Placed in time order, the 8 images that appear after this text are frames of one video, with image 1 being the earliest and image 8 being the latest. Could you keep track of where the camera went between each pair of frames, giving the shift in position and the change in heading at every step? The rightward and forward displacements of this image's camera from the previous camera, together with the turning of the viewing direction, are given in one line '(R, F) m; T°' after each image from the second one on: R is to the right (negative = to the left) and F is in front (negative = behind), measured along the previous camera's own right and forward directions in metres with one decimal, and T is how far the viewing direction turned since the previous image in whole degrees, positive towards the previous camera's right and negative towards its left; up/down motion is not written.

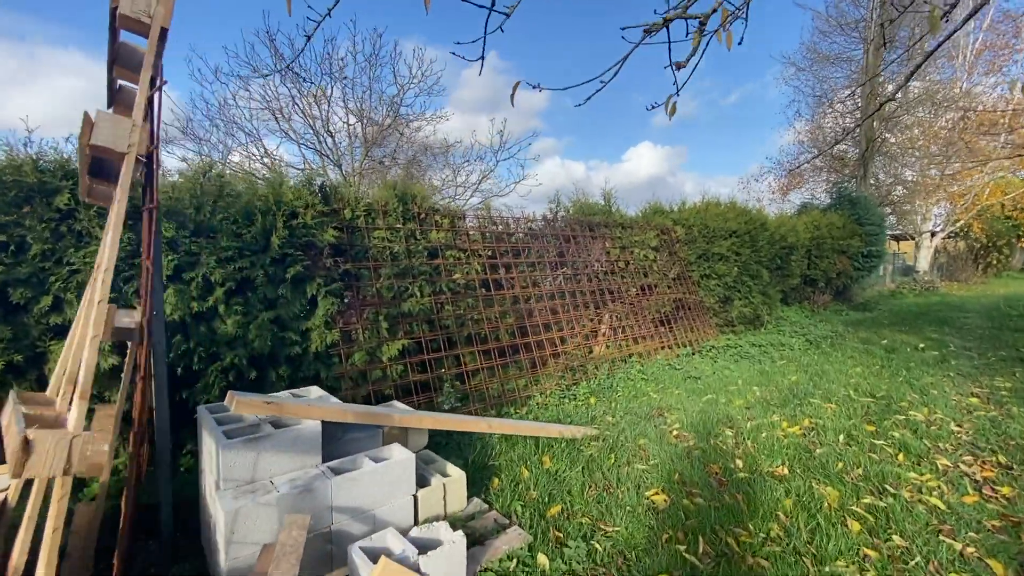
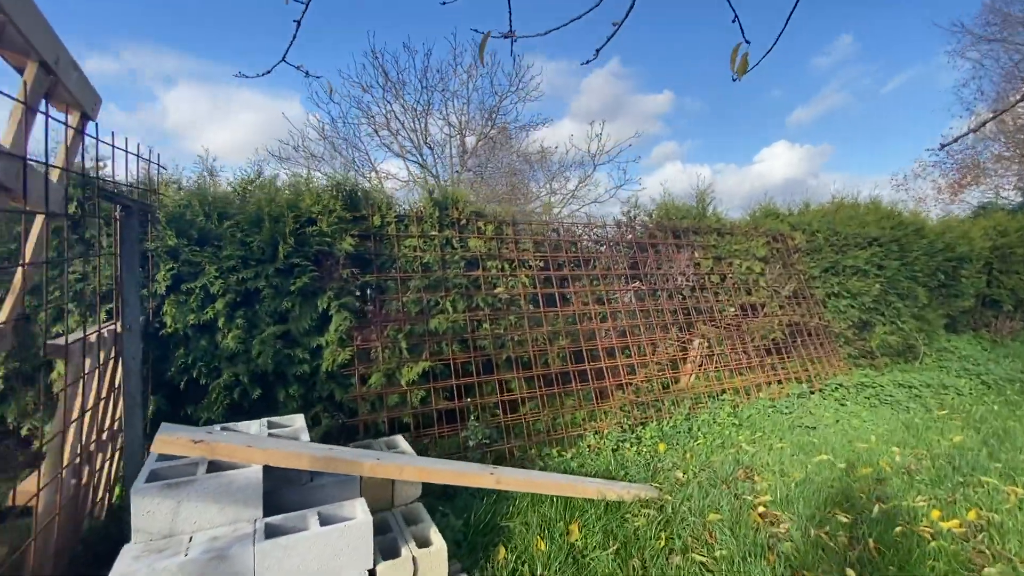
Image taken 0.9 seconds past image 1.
(+0.8, +1.0) m; -13°
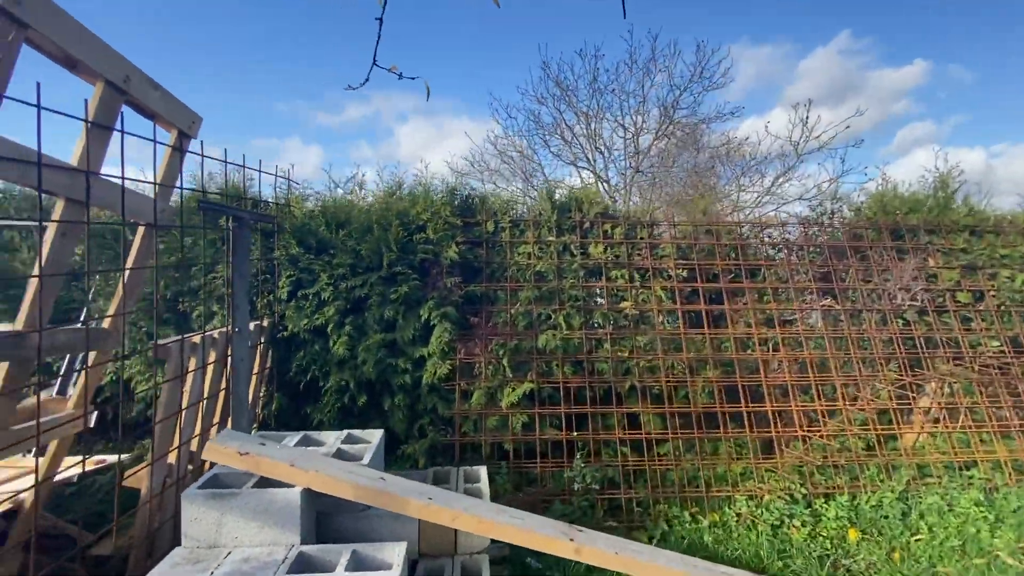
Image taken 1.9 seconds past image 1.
(+0.6, +0.9) m; -22°
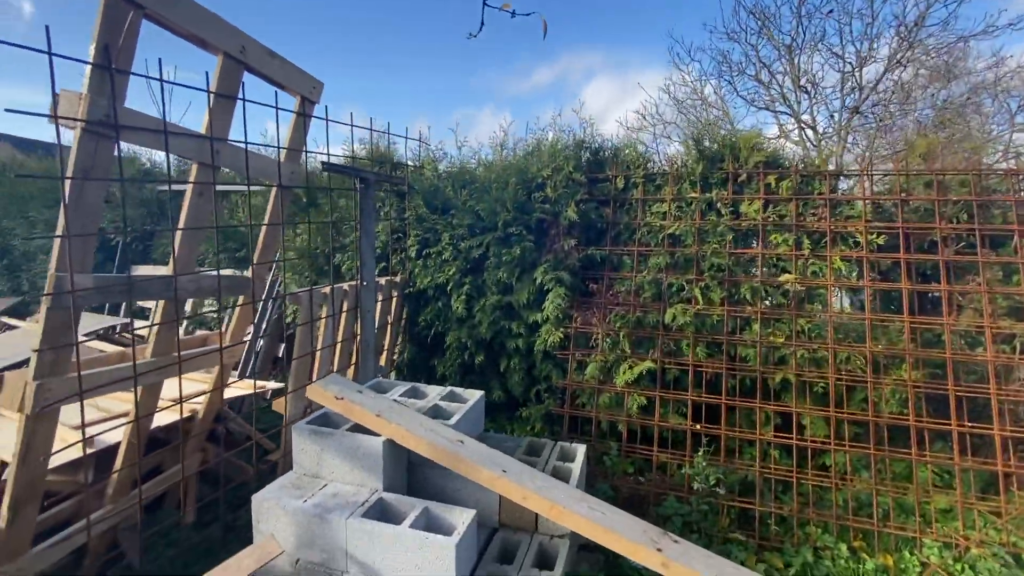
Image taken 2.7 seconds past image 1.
(+0.5, +0.4) m; -21°
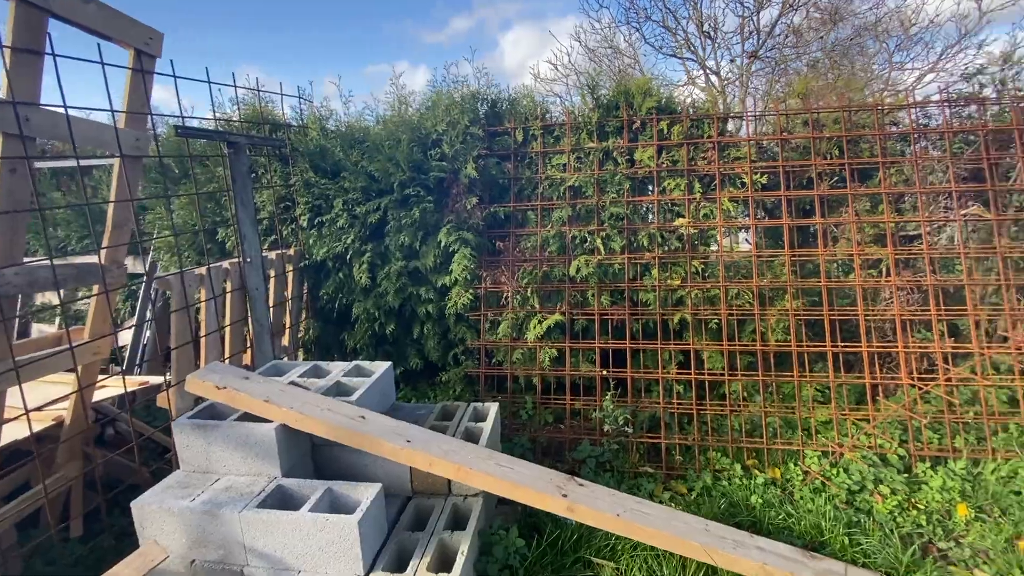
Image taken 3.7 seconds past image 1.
(+0.3, +0.1) m; +7°
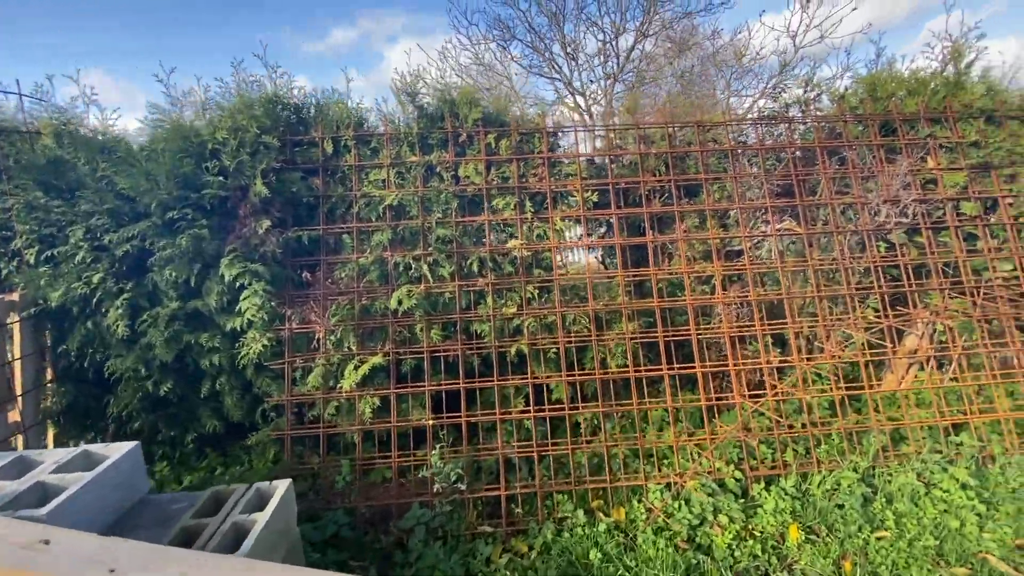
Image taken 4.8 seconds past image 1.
(+0.6, +0.5) m; +12°
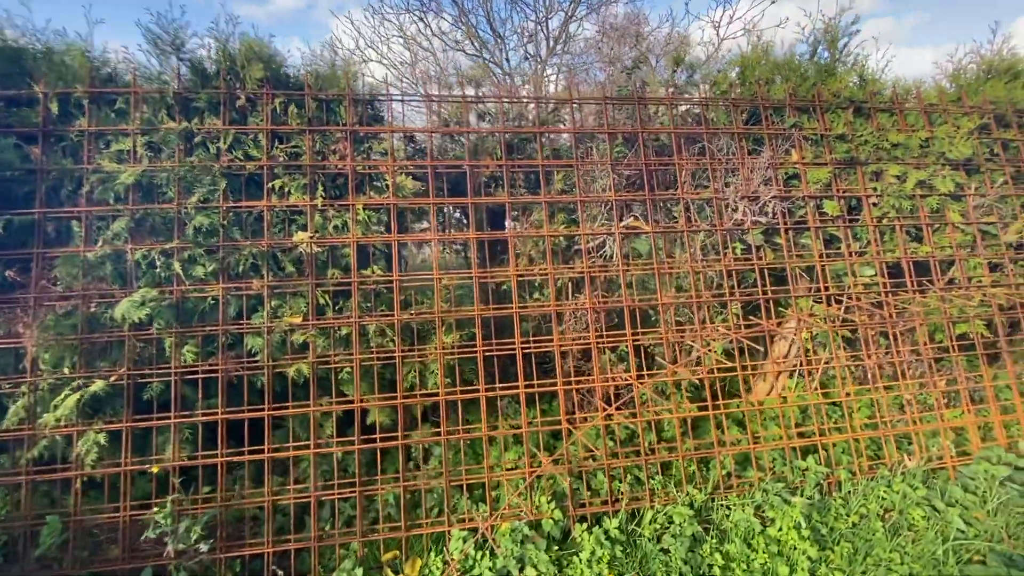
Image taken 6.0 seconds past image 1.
(+1.0, +0.6) m; +6°
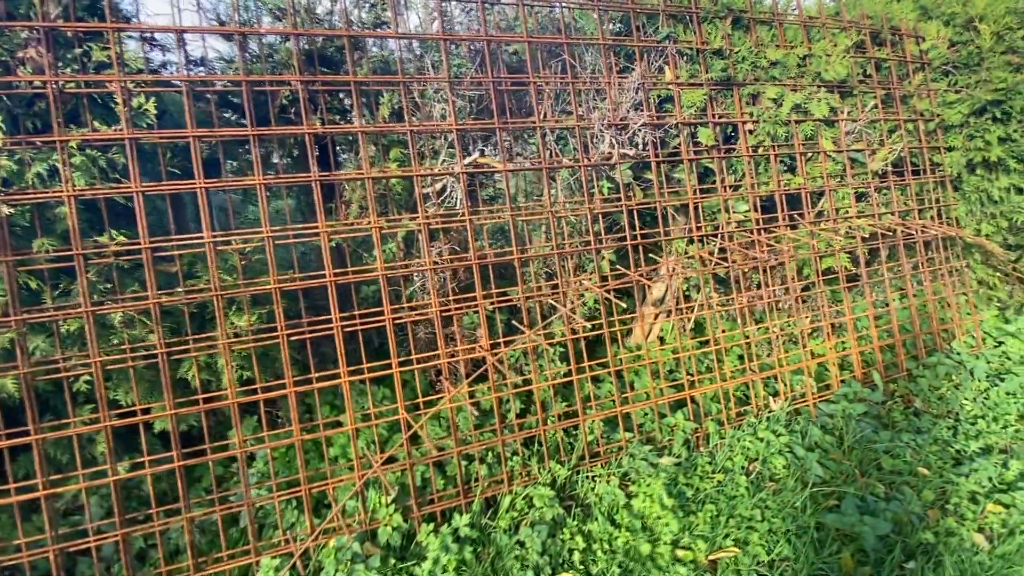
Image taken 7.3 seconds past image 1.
(+0.5, +0.6) m; +10°
